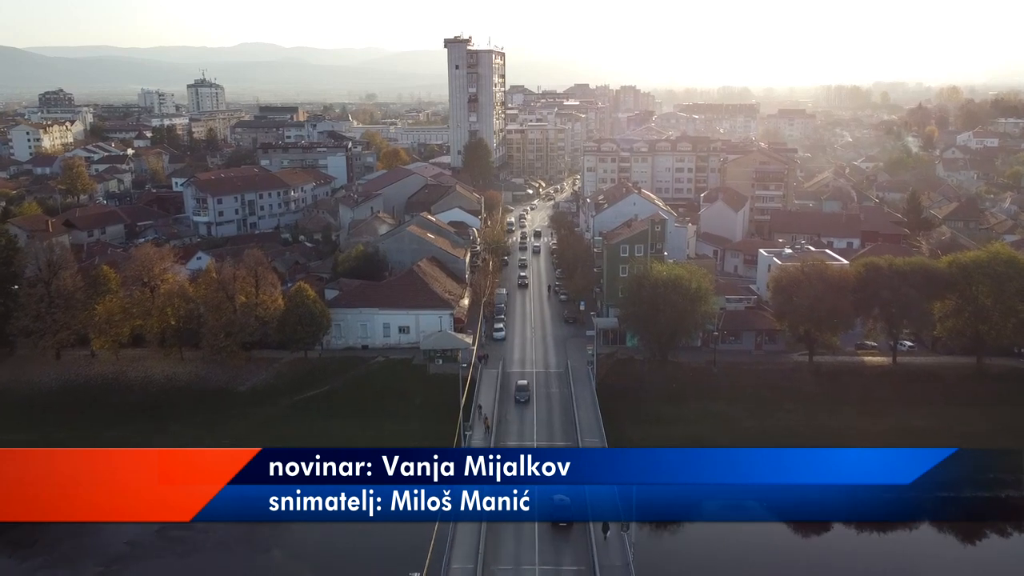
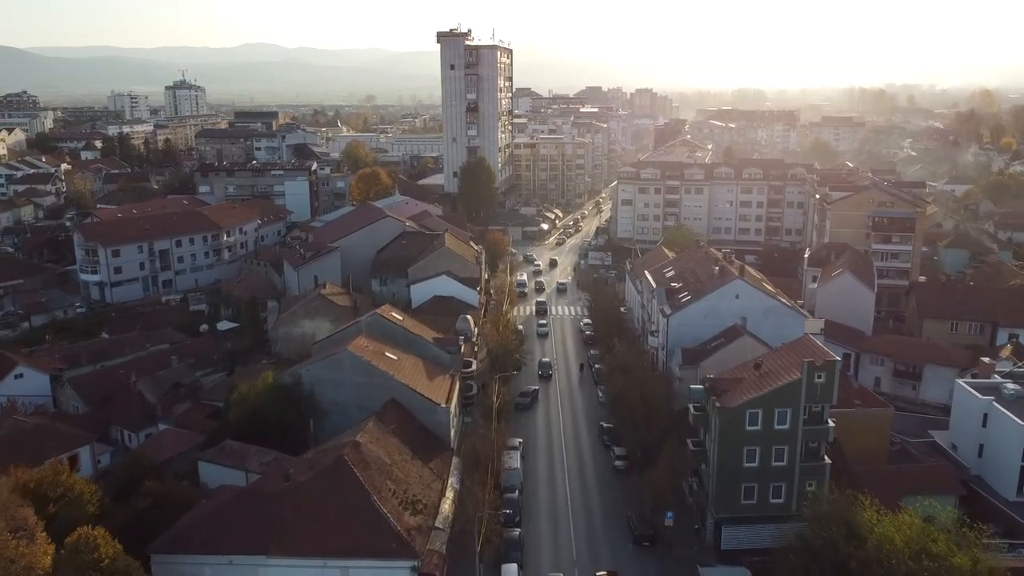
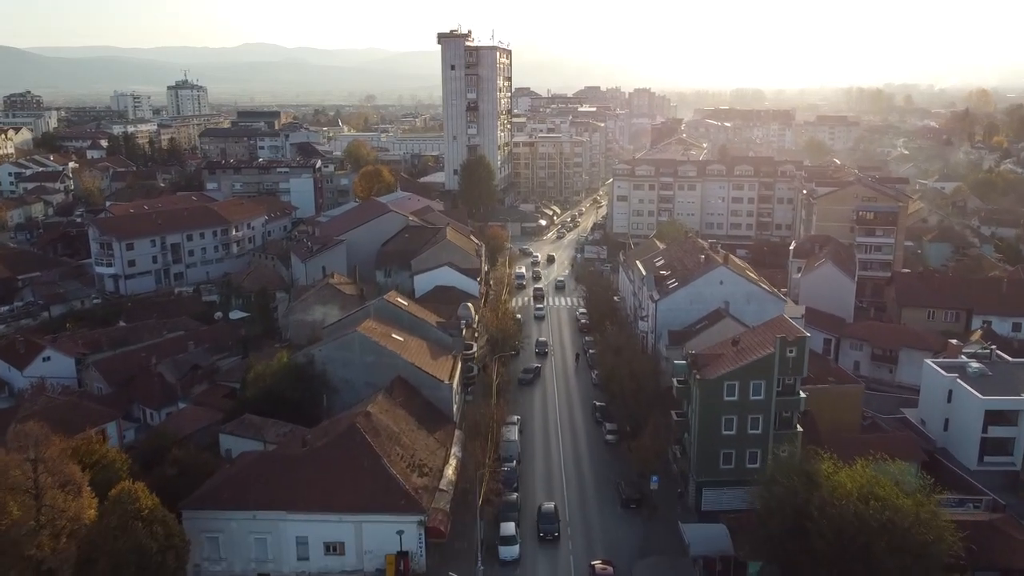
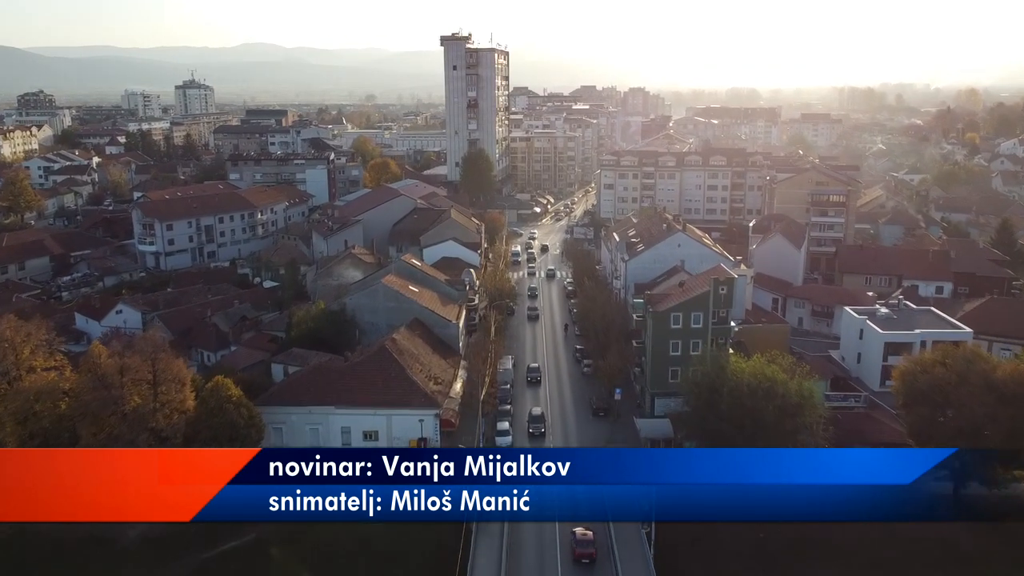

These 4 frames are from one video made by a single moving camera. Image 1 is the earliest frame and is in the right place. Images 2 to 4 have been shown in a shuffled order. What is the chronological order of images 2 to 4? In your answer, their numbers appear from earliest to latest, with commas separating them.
4, 3, 2
